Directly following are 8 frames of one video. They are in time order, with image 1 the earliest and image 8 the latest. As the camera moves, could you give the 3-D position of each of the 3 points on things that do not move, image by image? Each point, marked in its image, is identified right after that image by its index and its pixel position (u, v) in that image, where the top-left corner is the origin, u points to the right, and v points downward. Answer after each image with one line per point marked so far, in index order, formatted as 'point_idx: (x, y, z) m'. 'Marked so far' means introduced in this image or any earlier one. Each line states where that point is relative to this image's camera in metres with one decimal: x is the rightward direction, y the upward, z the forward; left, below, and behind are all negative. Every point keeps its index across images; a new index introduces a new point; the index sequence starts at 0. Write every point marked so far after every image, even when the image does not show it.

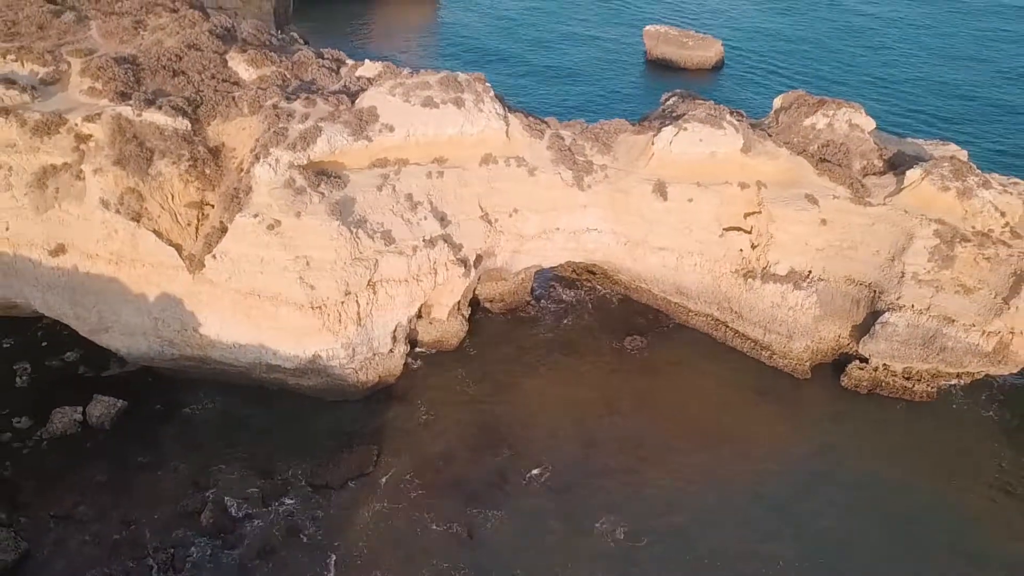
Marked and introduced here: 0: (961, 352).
0: (+9.2, -1.3, +18.0) m
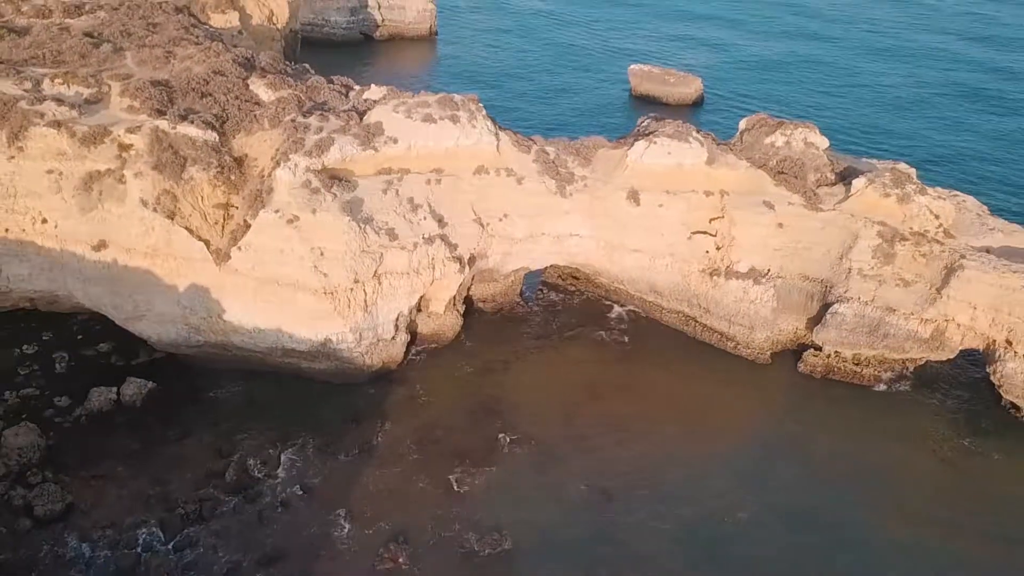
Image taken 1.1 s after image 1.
0: (+9.0, -1.1, +20.1) m
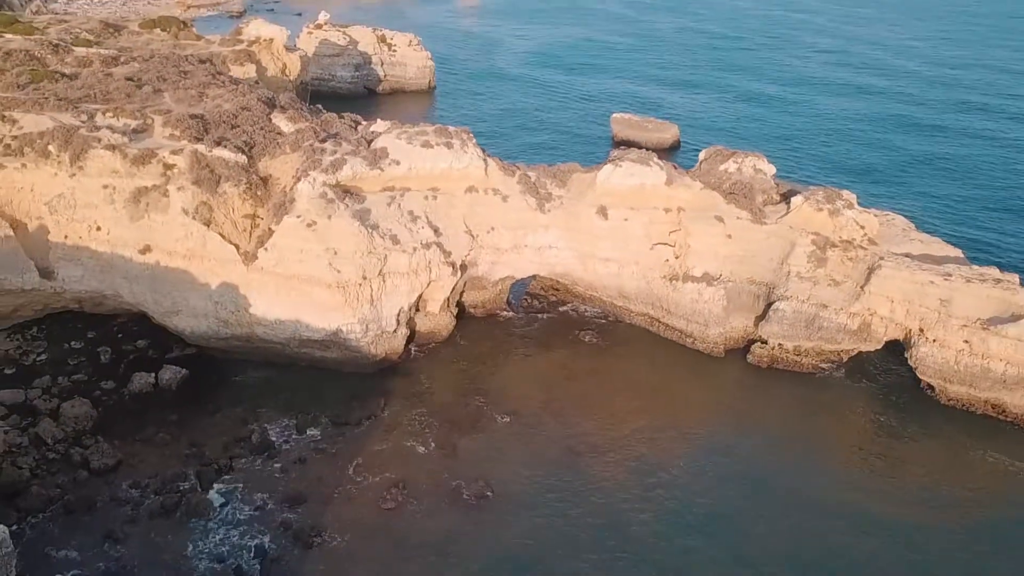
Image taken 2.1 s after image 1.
0: (+8.6, -1.1, +23.3) m
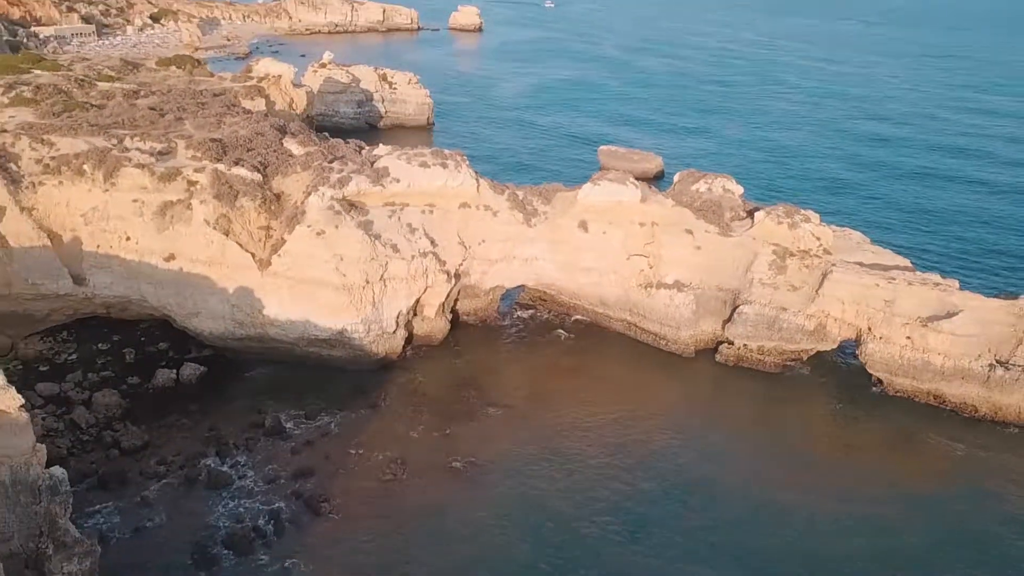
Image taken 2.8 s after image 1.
0: (+8.3, -1.2, +25.7) m
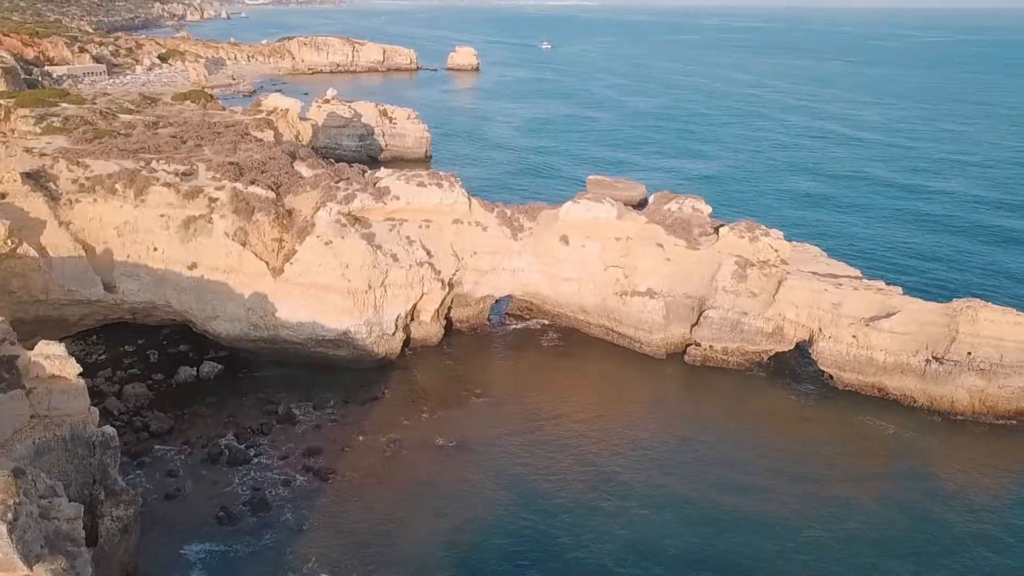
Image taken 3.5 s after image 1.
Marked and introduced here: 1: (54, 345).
0: (+7.9, -1.5, +28.5) m
1: (-9.2, -1.1, +17.5) m
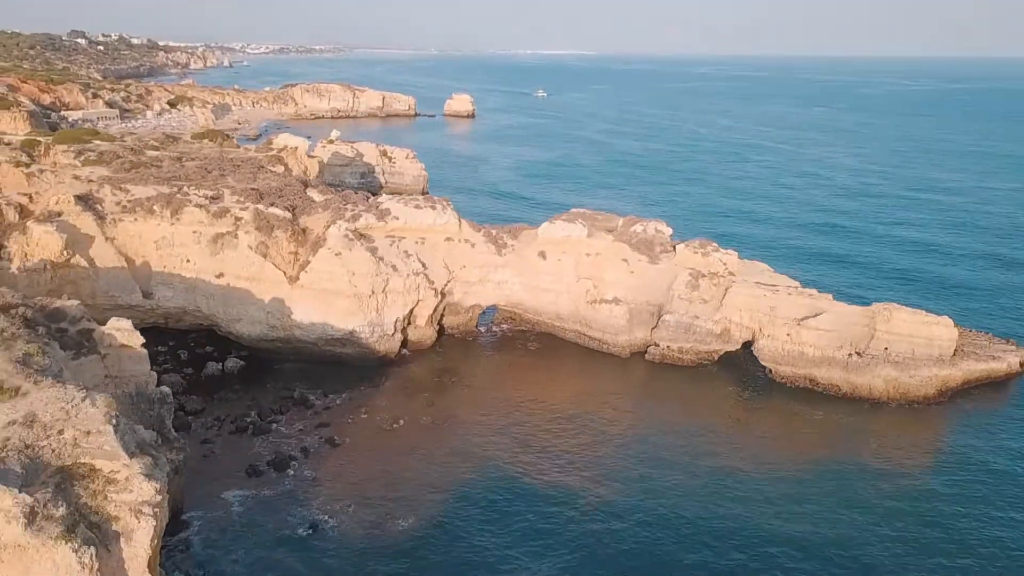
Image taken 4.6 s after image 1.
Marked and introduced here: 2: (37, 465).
0: (+7.3, -1.7, +32.9) m
1: (-9.8, -0.8, +21.9) m
2: (-8.2, -3.1, +15.2) m
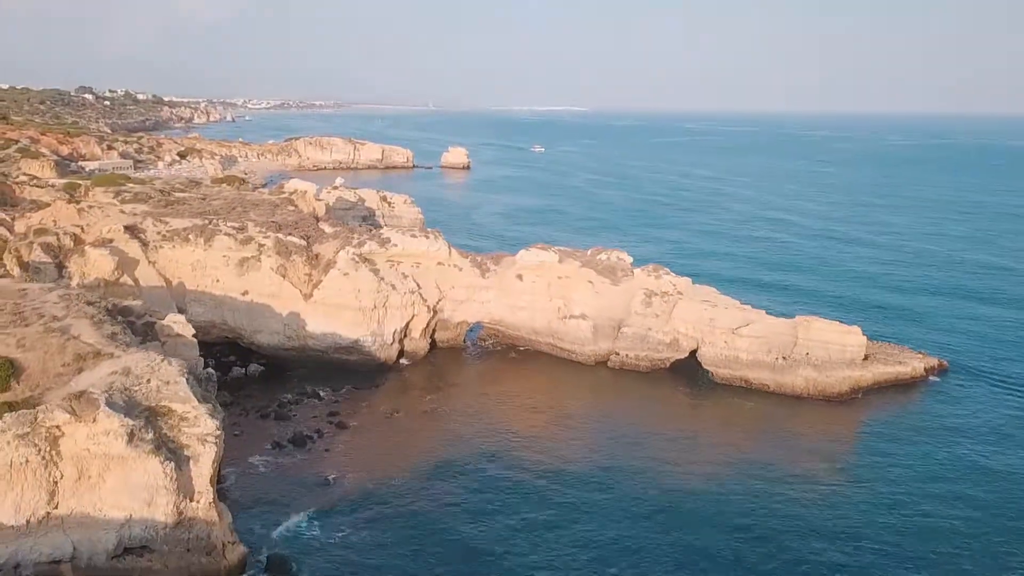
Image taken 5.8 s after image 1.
0: (+6.4, -2.5, +38.6) m
1: (-10.5, -0.9, +27.6) m
2: (-9.0, -2.7, +20.8) m
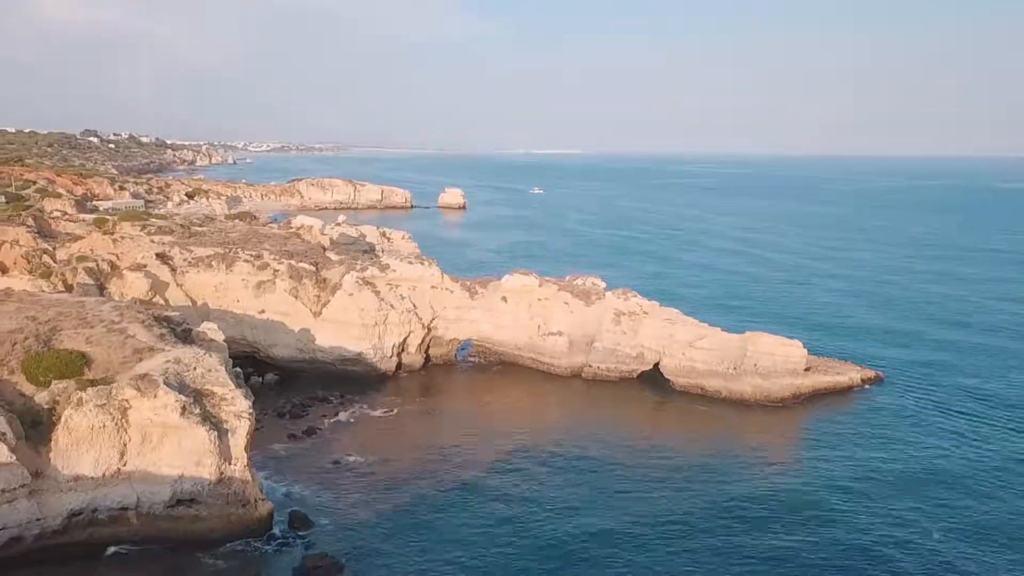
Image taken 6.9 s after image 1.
0: (+5.7, -3.4, +43.7) m
1: (-11.3, -1.4, +32.8) m
2: (-9.7, -2.9, +25.9) m
